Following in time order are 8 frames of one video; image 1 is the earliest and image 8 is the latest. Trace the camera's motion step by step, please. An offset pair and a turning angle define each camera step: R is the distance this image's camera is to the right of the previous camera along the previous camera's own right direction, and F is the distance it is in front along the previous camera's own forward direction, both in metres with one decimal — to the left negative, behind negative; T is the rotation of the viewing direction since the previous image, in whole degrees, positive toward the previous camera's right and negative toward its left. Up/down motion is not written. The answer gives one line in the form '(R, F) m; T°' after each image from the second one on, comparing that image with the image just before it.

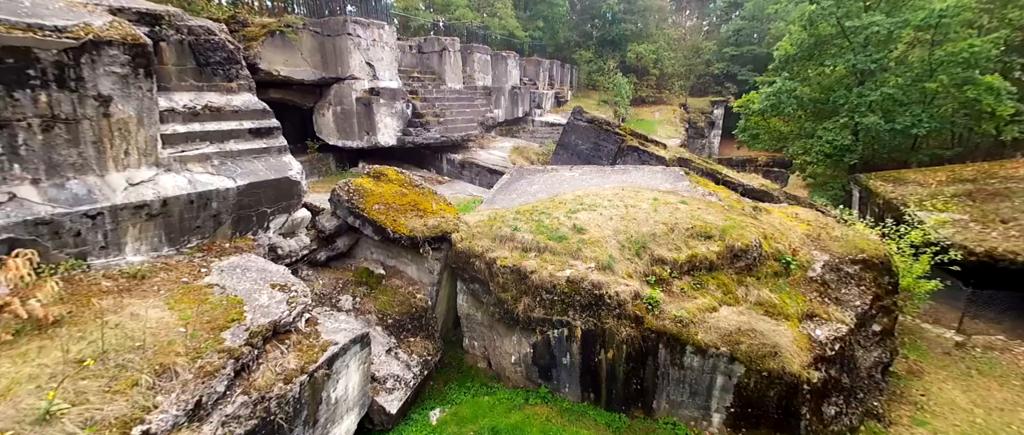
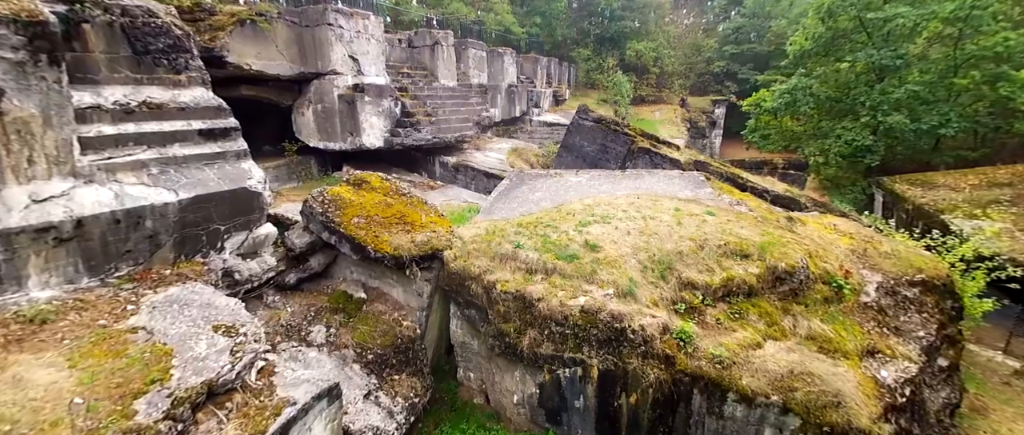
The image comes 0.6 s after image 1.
(-0.1, +0.6) m; +1°
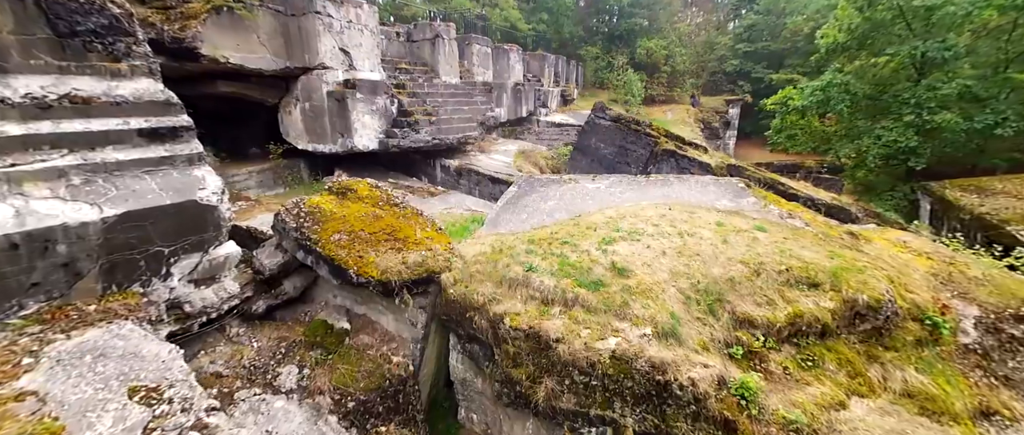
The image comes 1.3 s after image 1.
(0.0, +0.6) m; -1°
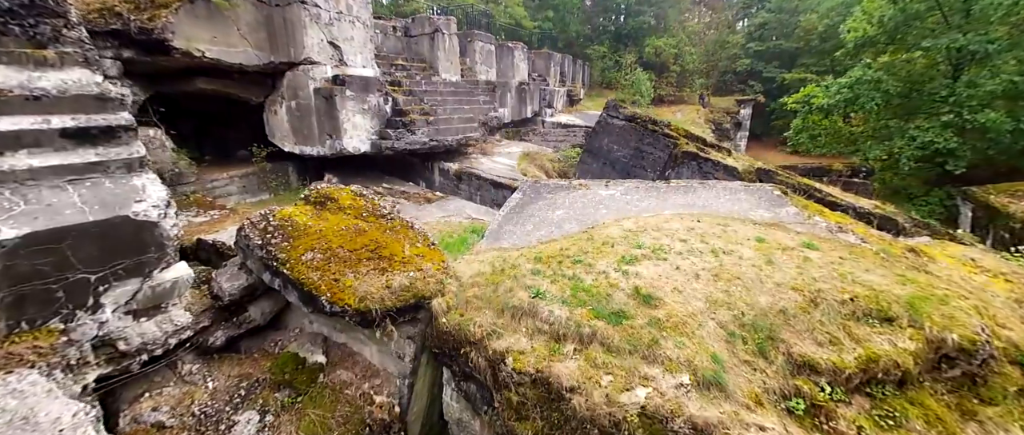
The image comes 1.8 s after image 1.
(0.0, +0.5) m; -1°
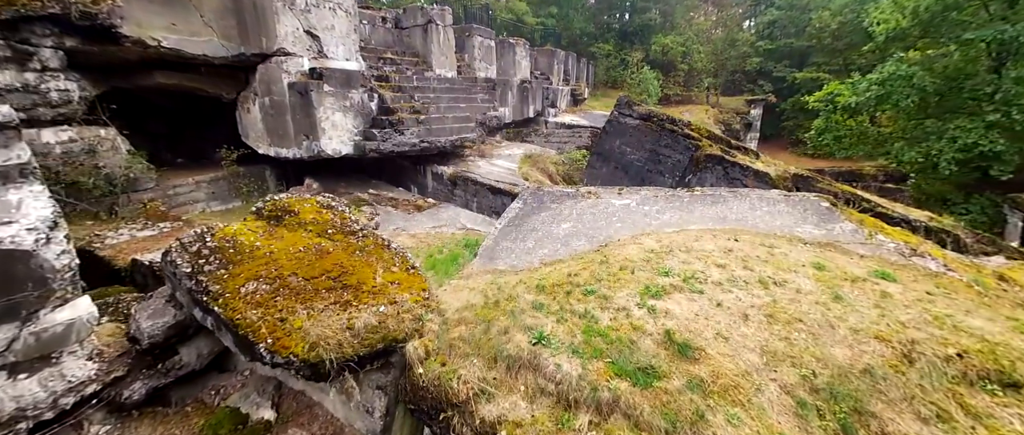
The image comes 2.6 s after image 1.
(0.0, +0.5) m; 0°
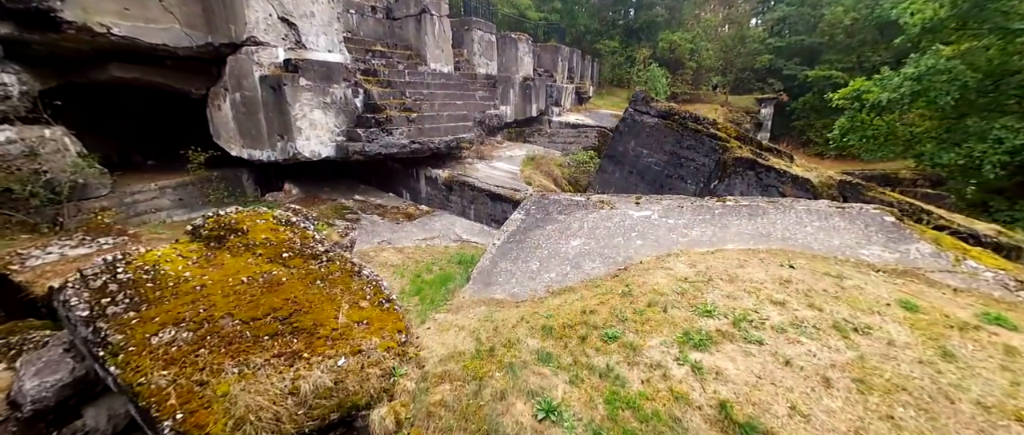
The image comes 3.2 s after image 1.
(0.0, +0.5) m; 0°
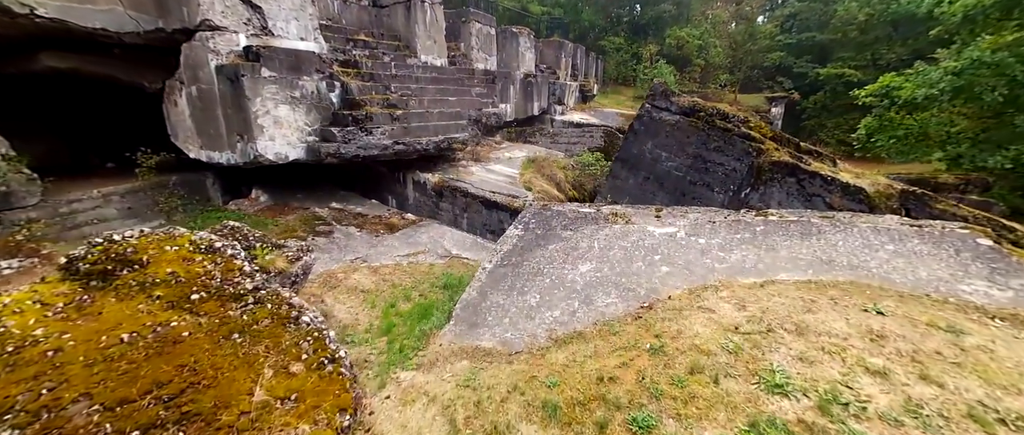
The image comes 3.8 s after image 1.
(0.0, +0.5) m; 0°
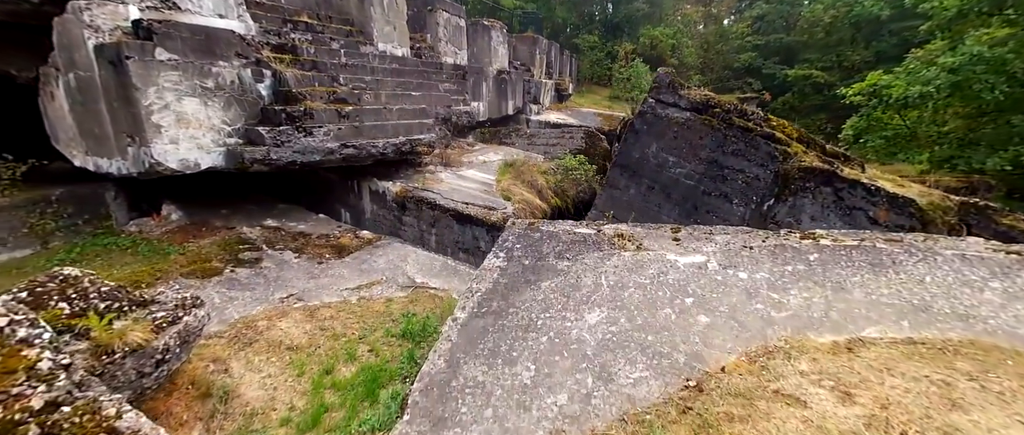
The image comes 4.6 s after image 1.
(0.0, +0.6) m; +4°
